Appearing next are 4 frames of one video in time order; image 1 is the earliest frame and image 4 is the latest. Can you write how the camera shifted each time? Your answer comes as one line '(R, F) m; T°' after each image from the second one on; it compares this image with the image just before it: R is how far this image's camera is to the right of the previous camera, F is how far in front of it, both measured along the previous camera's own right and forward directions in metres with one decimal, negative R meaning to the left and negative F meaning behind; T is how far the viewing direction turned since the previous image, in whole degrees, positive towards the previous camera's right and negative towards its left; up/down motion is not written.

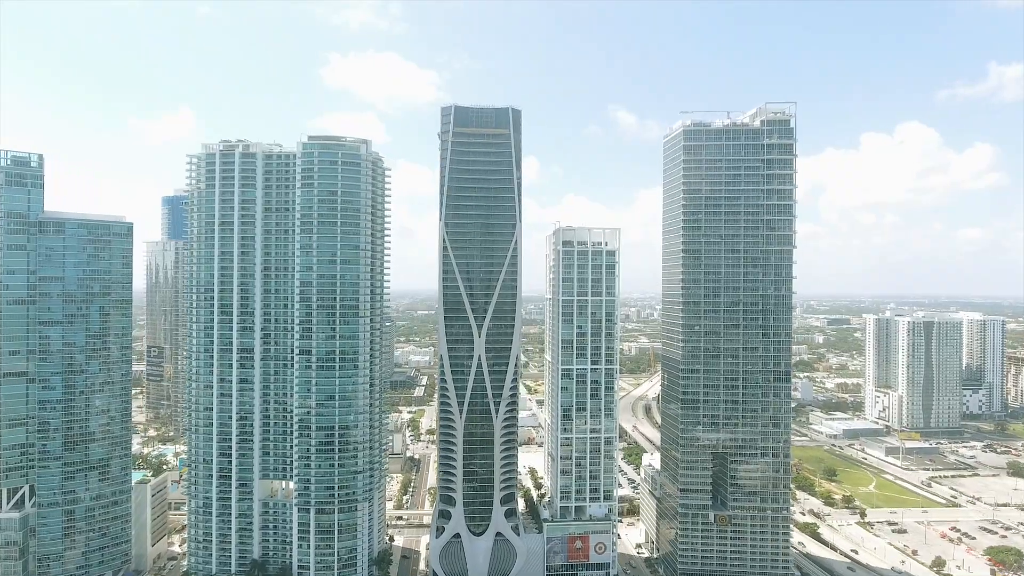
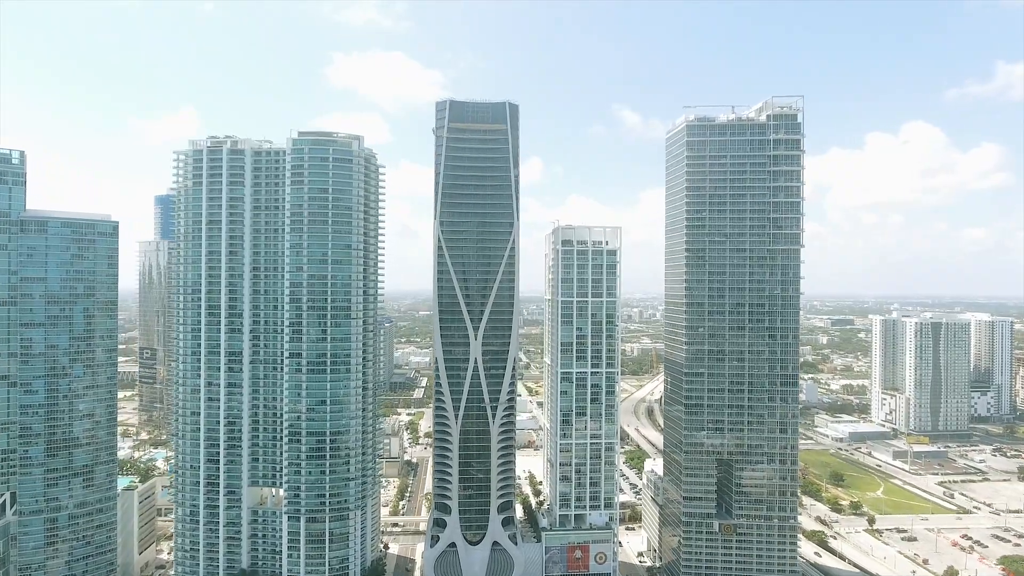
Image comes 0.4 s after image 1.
(+0.2, +0.8) m; 0°
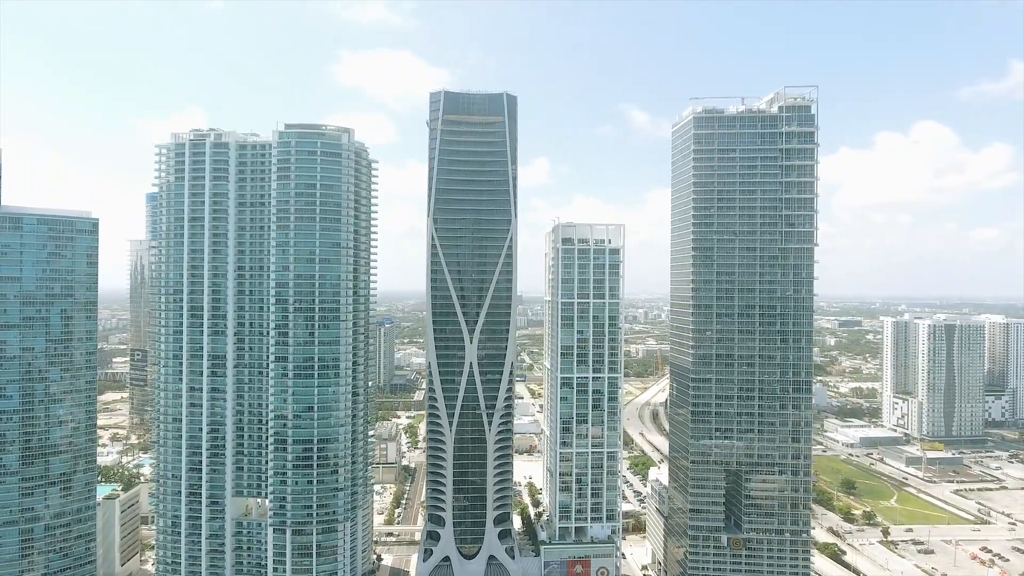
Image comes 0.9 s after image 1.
(+0.3, +1.2) m; 0°
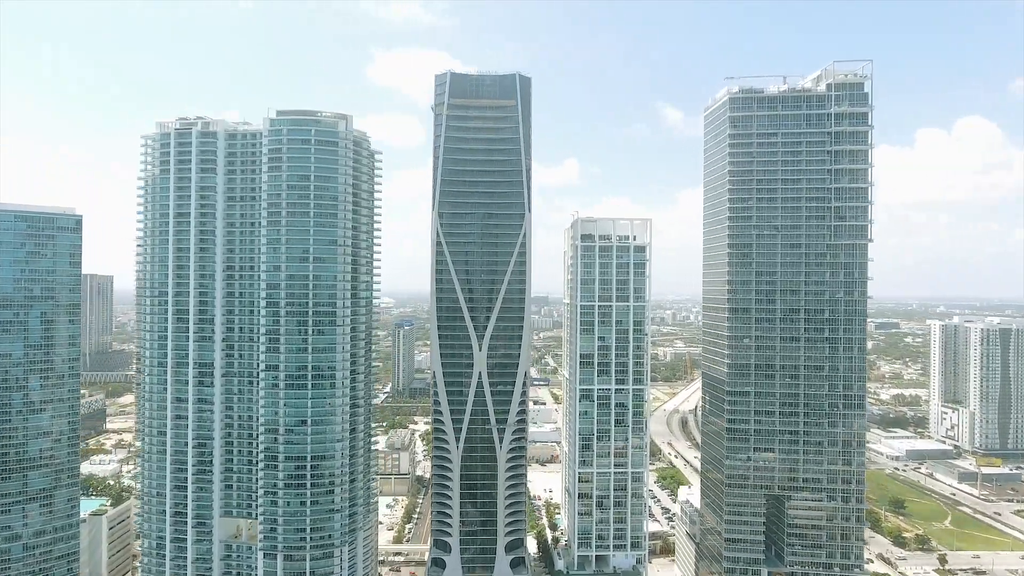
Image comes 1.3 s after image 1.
(+0.4, +2.2) m; -2°
